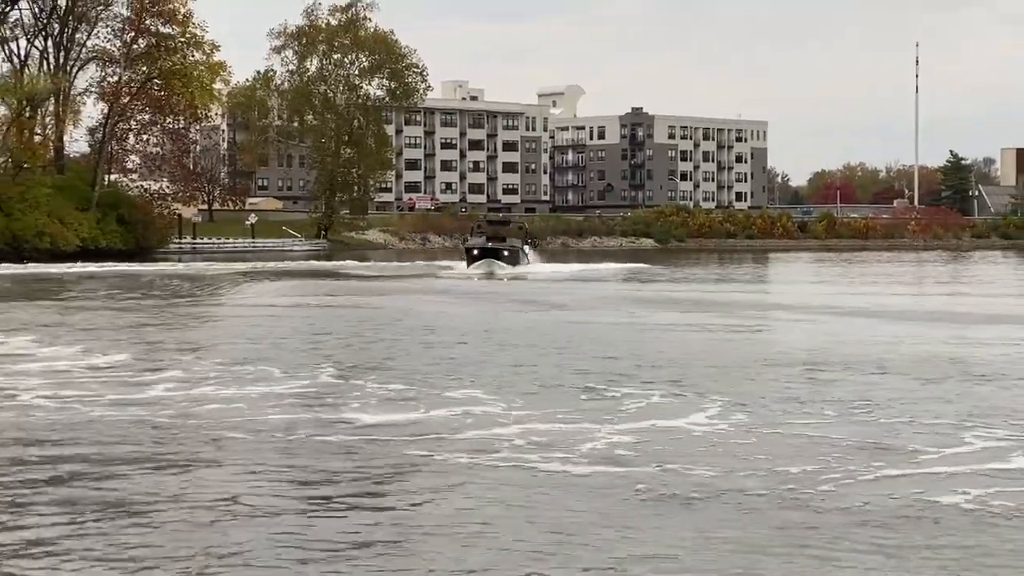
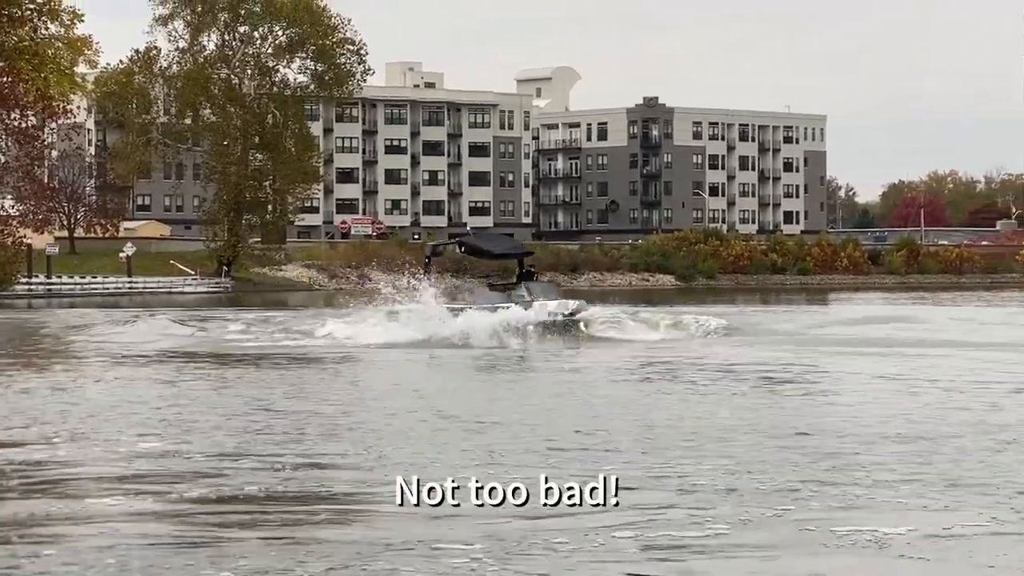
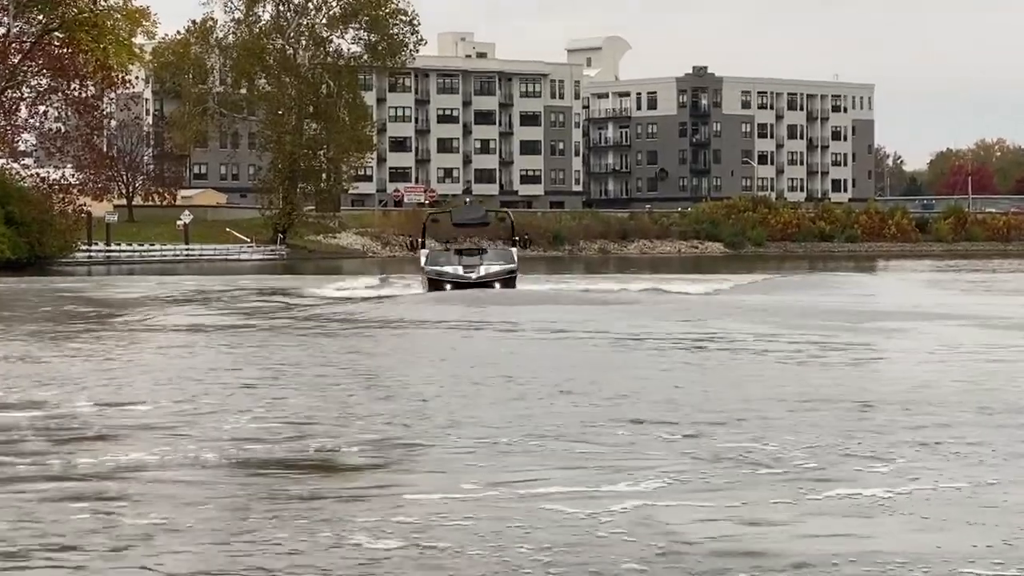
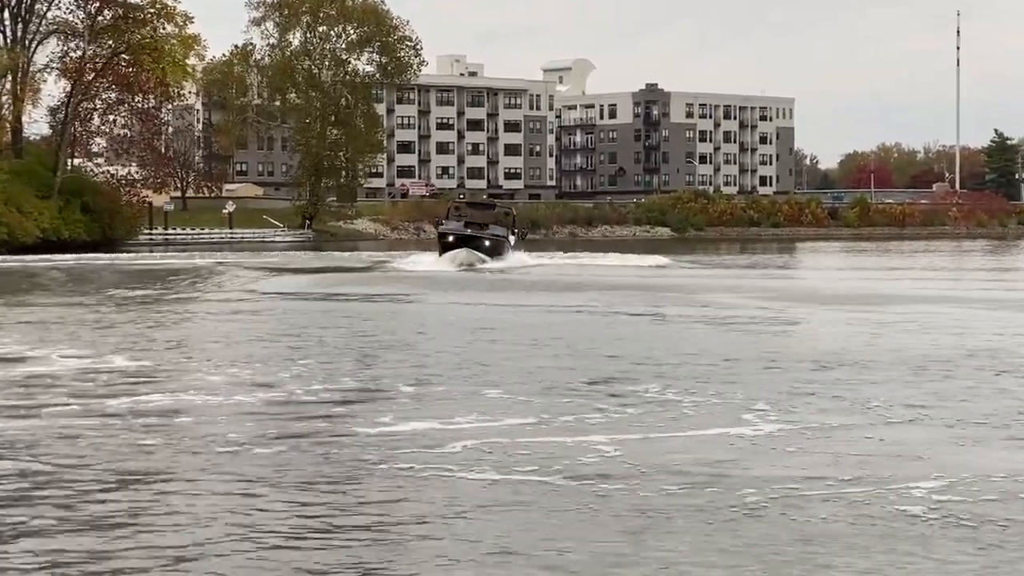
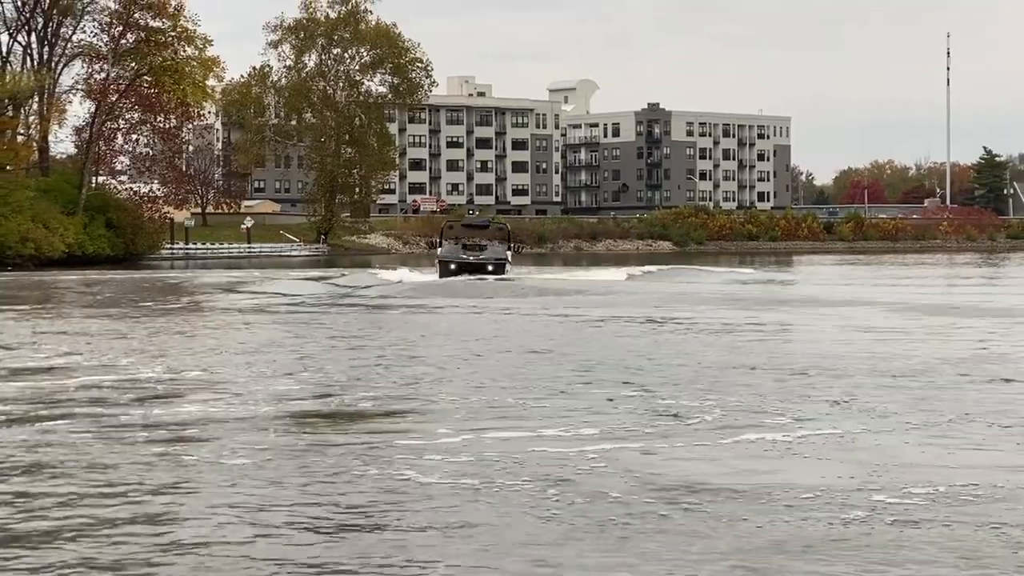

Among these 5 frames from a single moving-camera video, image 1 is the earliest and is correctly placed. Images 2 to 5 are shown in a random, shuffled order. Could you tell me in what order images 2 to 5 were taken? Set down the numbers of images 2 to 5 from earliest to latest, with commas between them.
4, 5, 3, 2
